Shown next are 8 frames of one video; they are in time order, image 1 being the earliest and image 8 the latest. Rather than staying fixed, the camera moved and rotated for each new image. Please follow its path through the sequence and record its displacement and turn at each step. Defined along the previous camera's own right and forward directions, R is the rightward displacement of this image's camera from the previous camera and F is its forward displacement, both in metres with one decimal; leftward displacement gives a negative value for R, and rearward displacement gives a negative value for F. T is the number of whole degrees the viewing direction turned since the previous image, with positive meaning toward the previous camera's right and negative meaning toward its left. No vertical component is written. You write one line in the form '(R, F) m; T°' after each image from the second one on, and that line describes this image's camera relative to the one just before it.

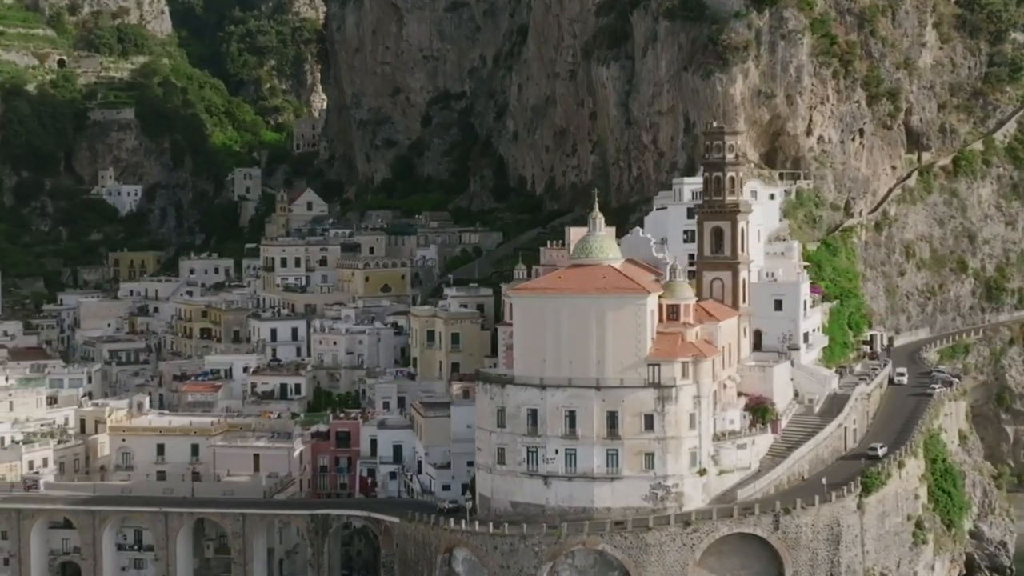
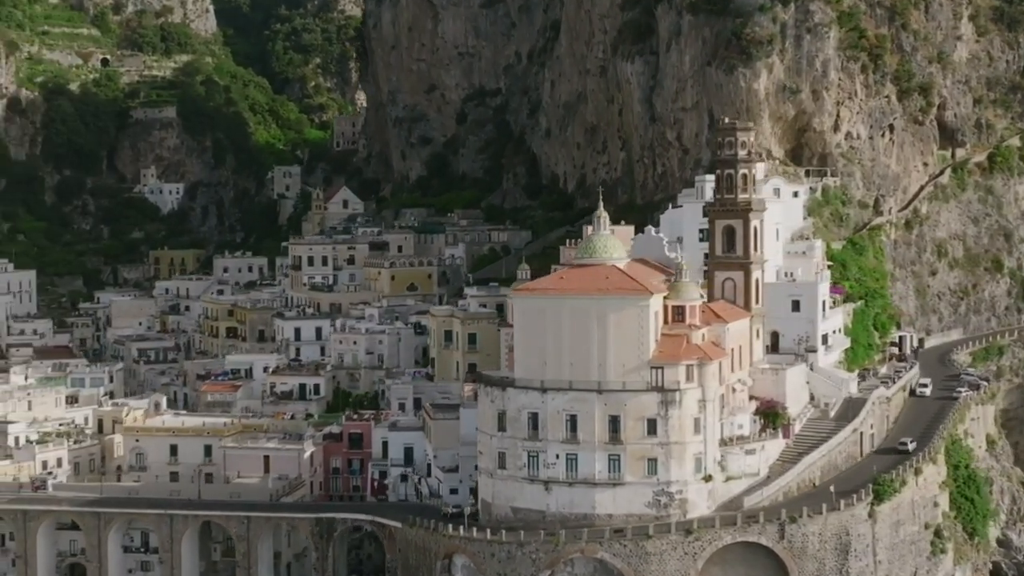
(+2.6, +1.7) m; -2°
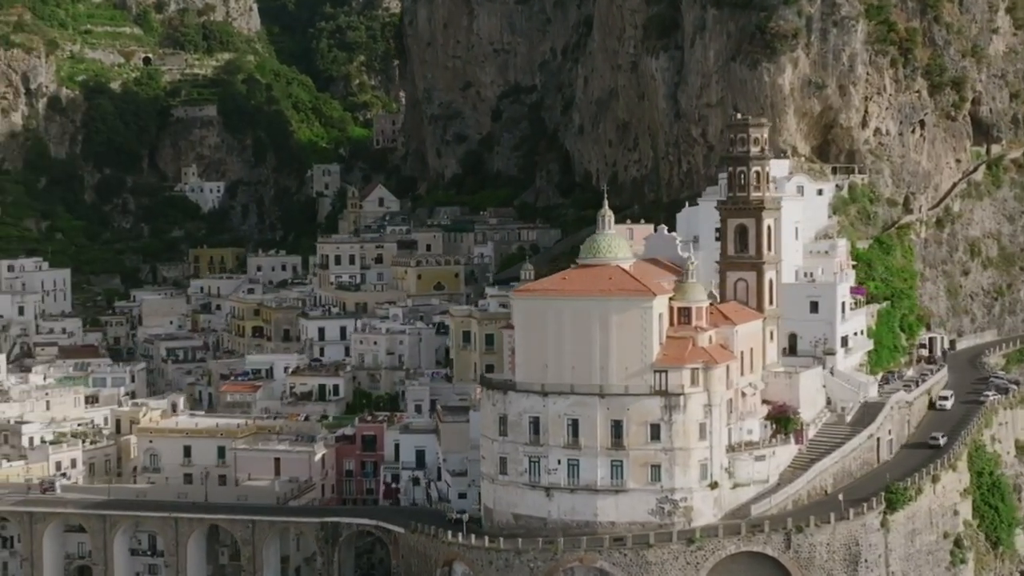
(+2.5, +1.8) m; -2°
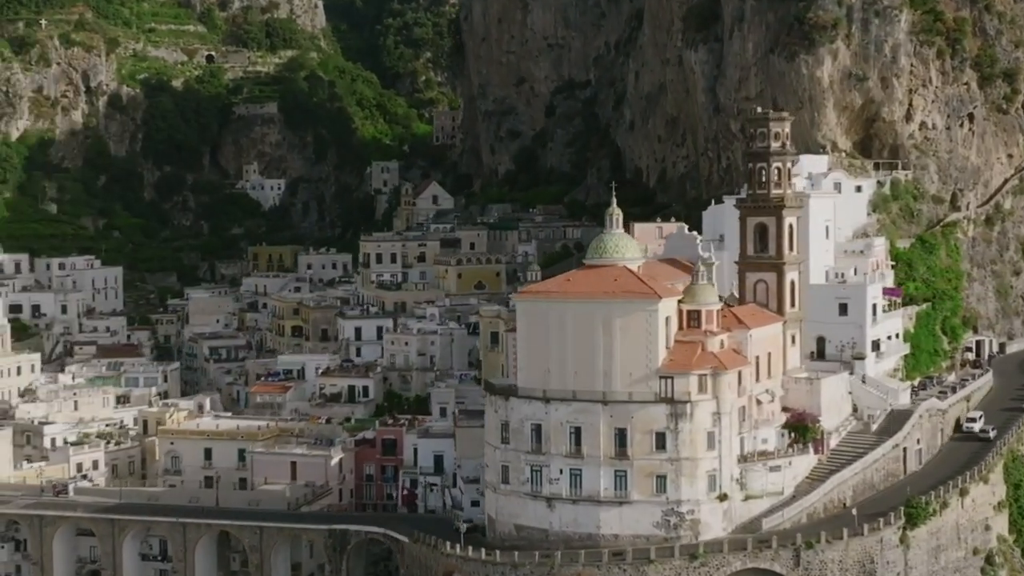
(+3.6, +2.8) m; -3°
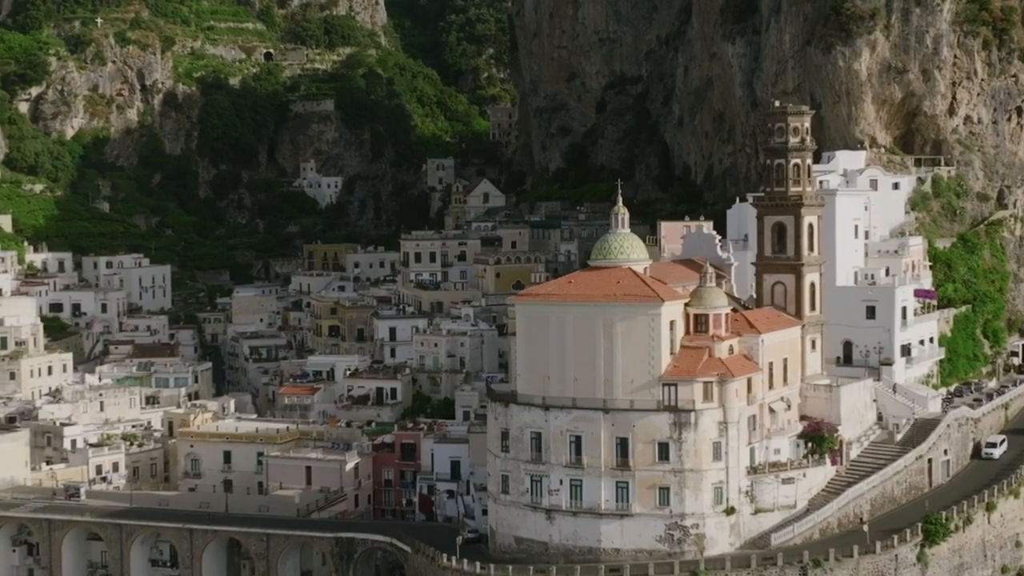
(+3.3, +2.7) m; -3°
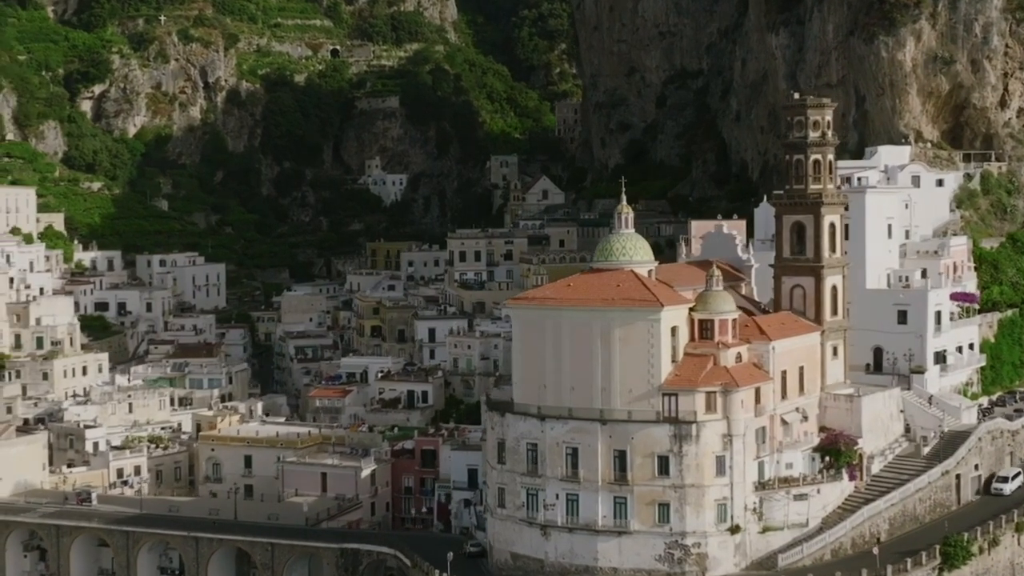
(+3.7, +3.2) m; -3°
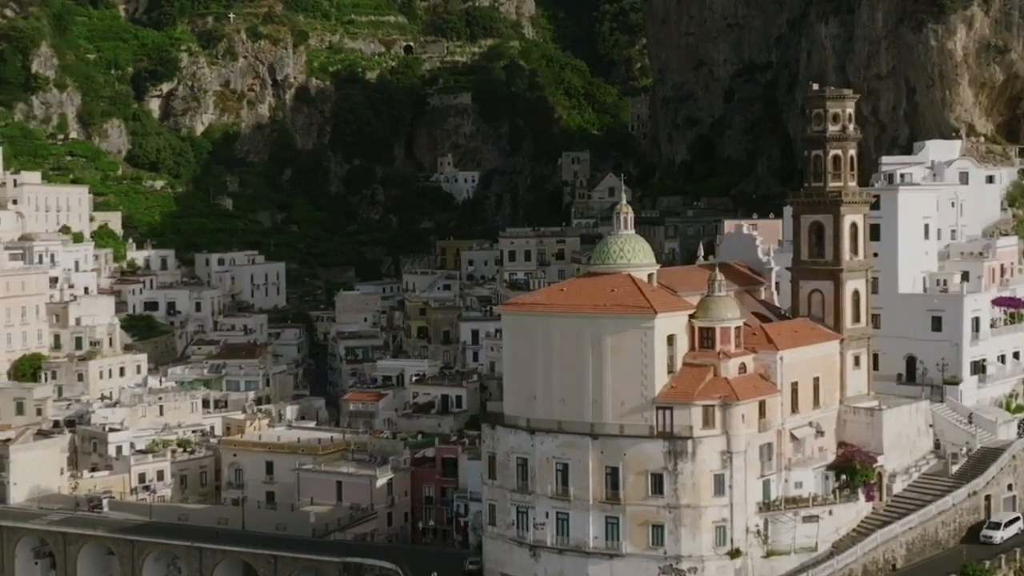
(+4.1, +3.6) m; -4°
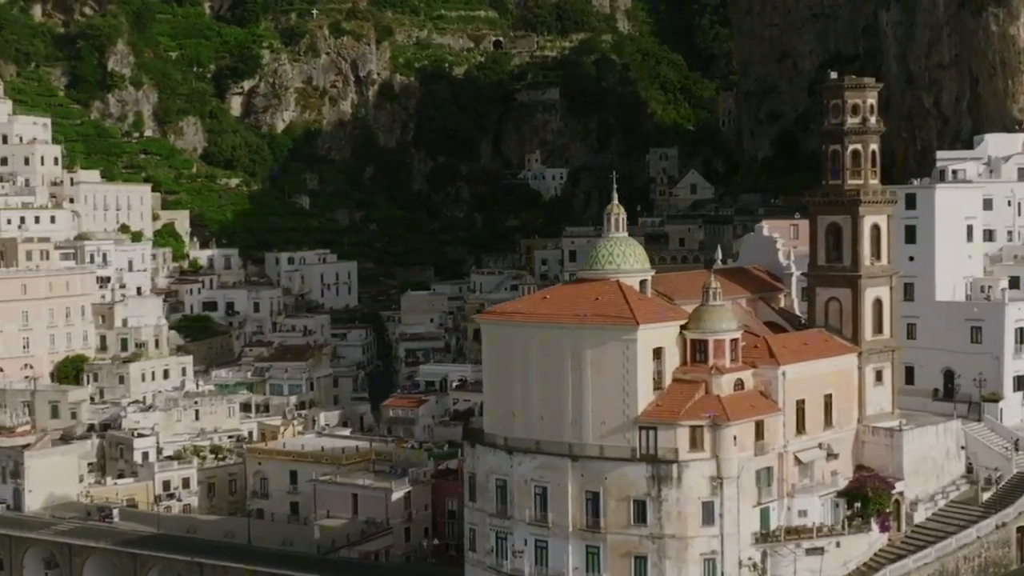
(+4.8, +4.4) m; -5°
